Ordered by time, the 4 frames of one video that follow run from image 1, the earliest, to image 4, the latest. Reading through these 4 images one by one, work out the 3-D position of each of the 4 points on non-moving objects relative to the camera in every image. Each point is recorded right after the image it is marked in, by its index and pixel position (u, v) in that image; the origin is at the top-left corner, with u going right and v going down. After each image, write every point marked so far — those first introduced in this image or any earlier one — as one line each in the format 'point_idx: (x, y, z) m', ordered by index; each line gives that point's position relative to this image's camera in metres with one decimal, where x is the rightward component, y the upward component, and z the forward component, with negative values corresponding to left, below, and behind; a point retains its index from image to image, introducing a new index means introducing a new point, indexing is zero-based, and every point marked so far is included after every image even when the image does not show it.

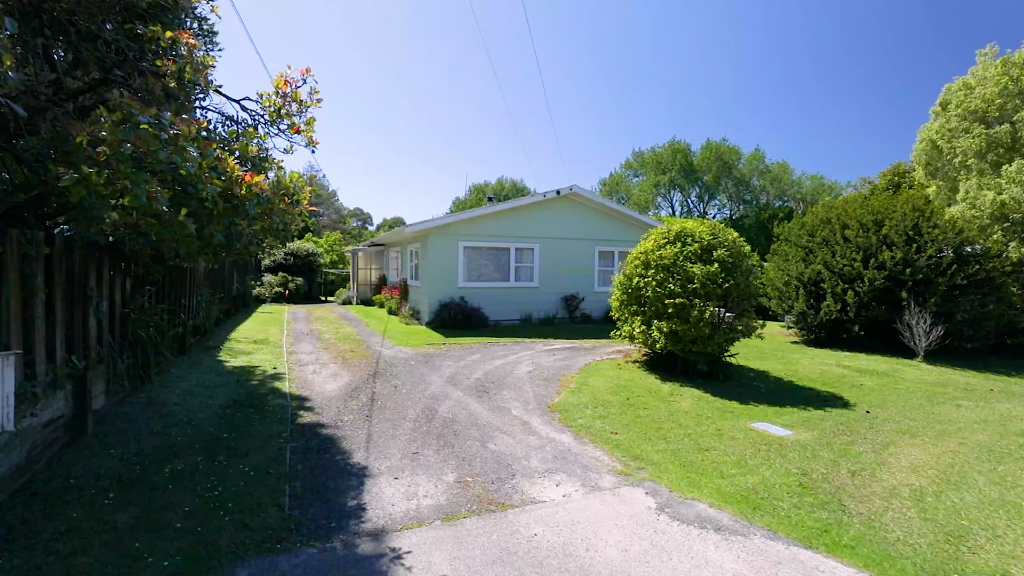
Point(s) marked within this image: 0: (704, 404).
0: (+2.5, -1.5, +6.1) m
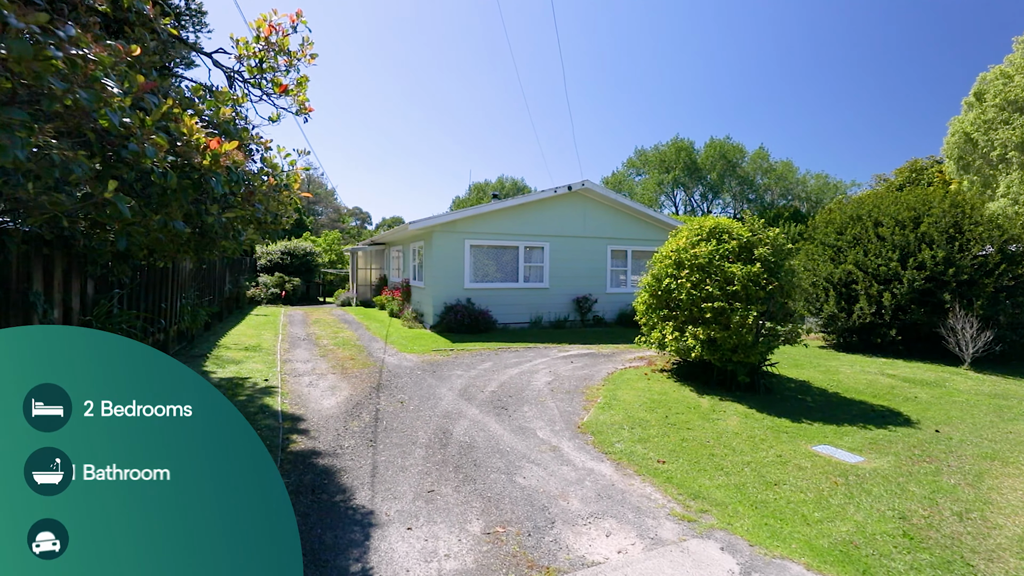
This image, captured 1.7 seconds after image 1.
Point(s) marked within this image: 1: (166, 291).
0: (+2.8, -1.6, +5.4) m
1: (-4.8, 0.0, +6.5) m
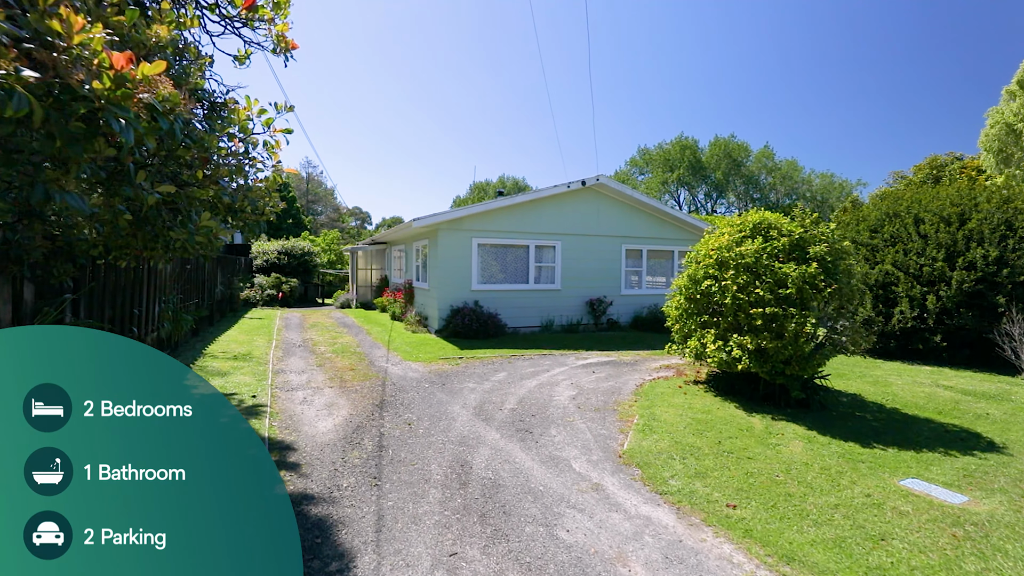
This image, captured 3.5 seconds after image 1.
0: (+3.0, -1.6, +4.6) m
1: (-4.5, 0.0, +5.7) m
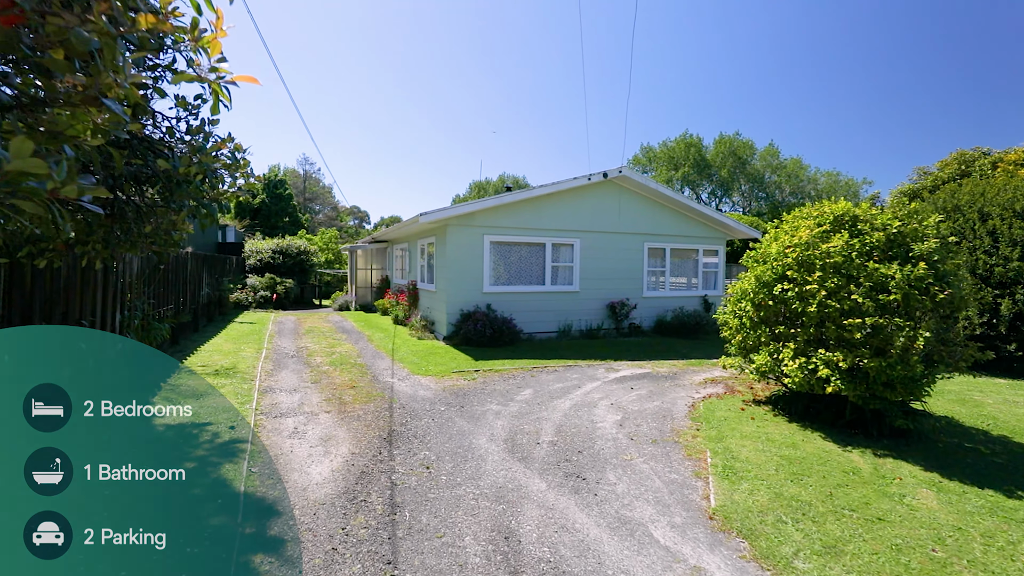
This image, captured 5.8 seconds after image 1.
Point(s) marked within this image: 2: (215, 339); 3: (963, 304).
0: (+3.4, -1.6, +3.6) m
1: (-4.2, -0.1, +4.6) m
2: (-5.8, -1.0, +9.2) m
3: (+4.4, -0.1, +4.6) m
